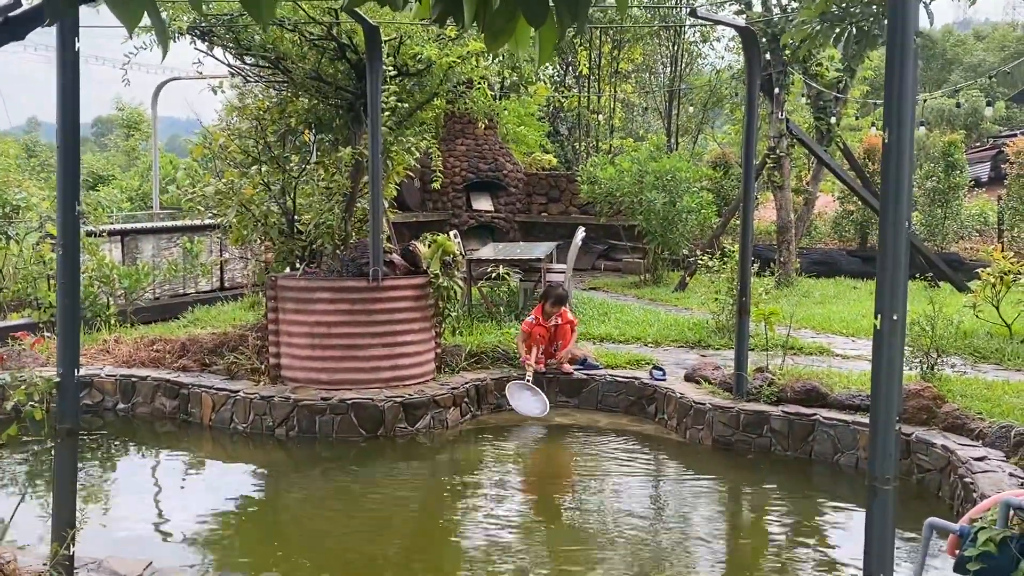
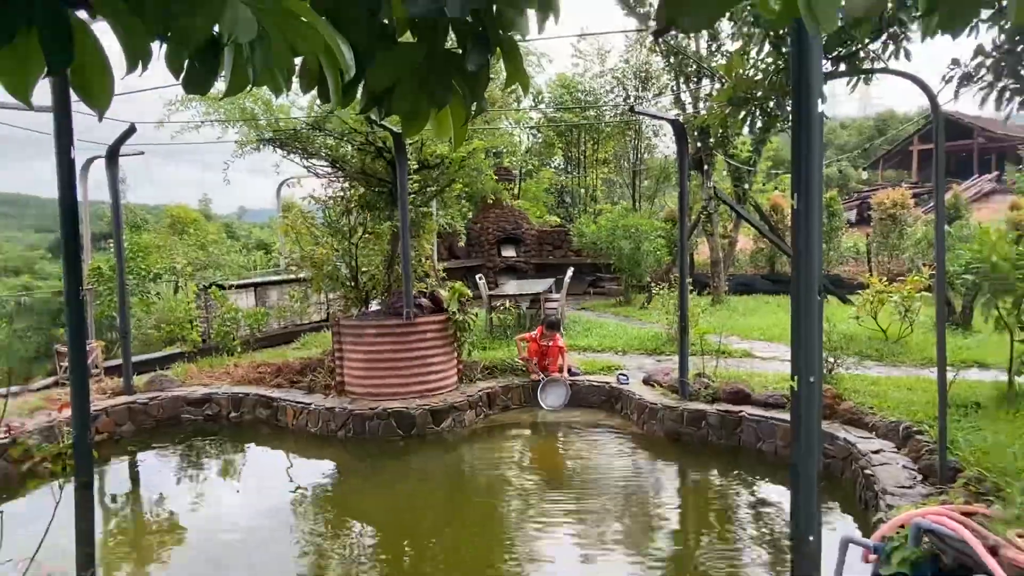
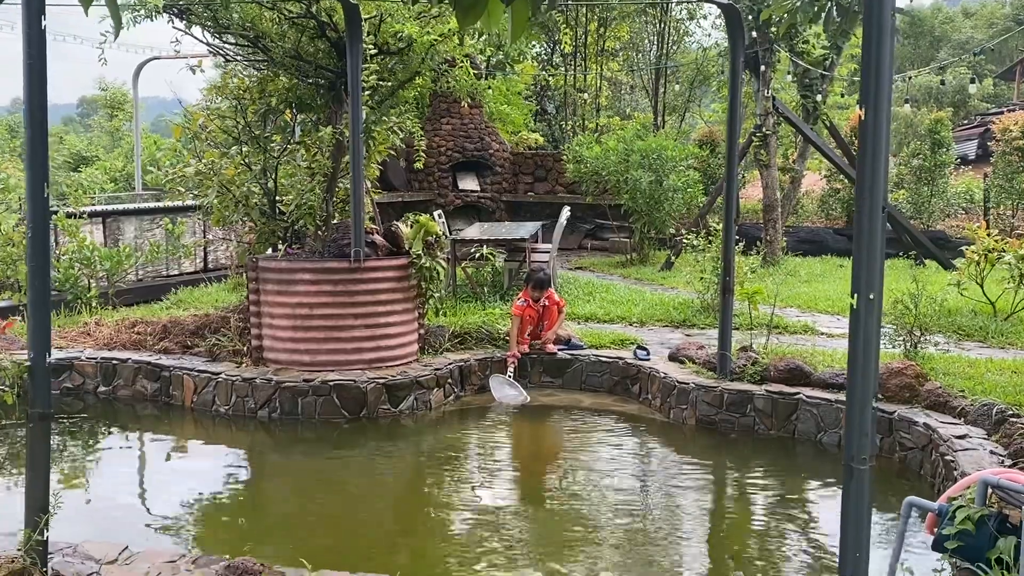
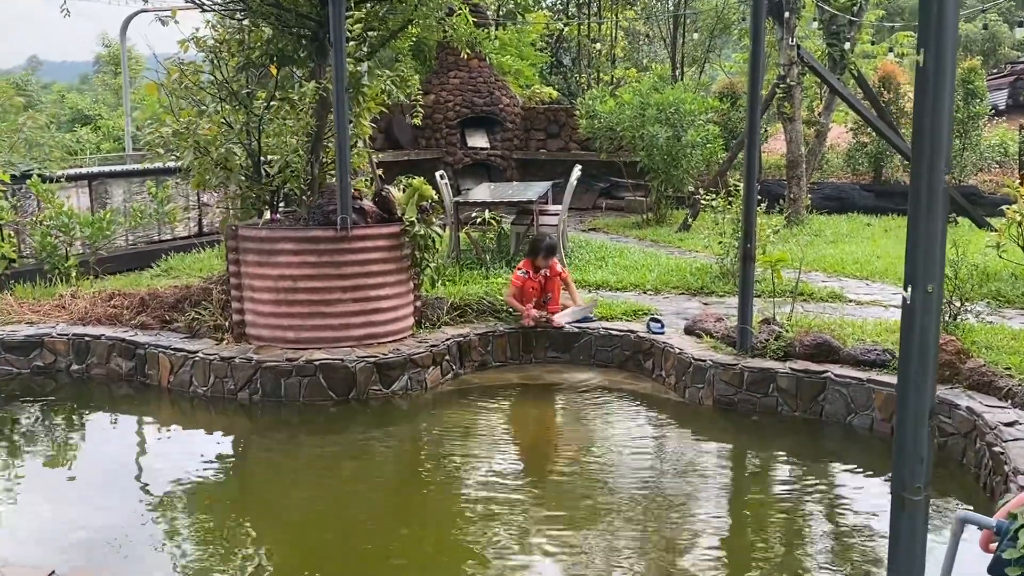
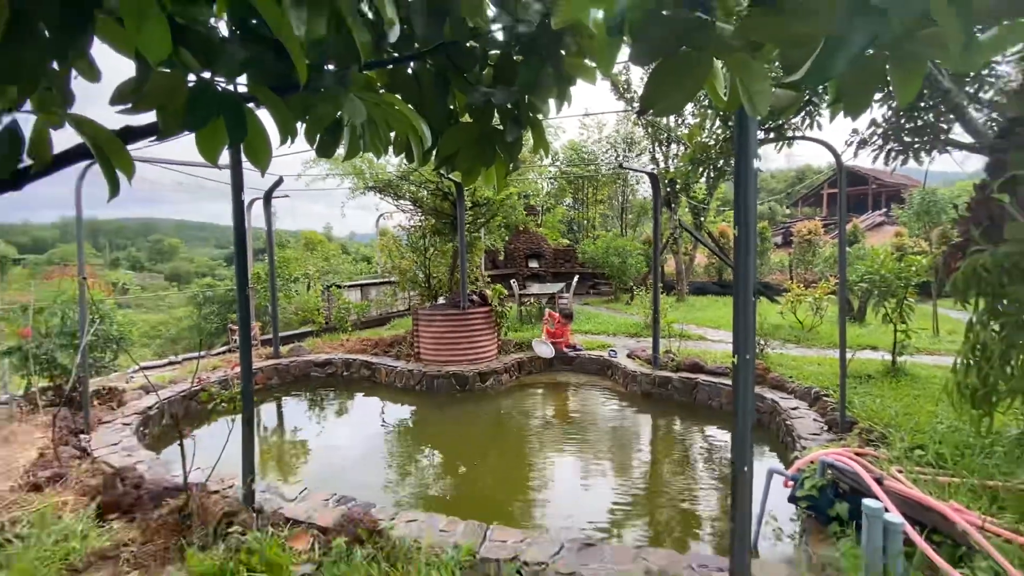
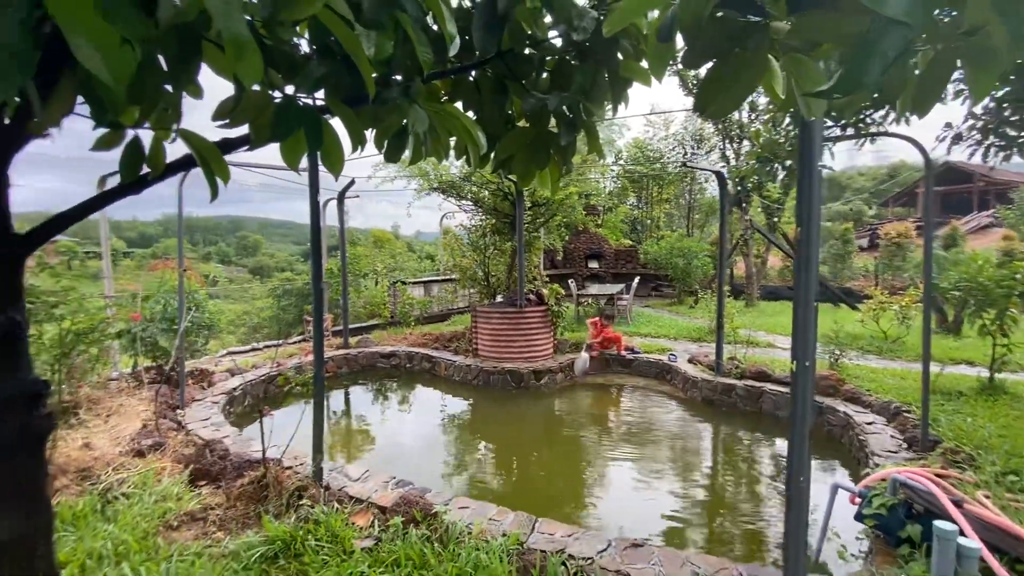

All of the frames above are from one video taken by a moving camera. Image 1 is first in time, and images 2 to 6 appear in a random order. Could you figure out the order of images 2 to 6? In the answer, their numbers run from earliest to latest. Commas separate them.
3, 4, 2, 5, 6
